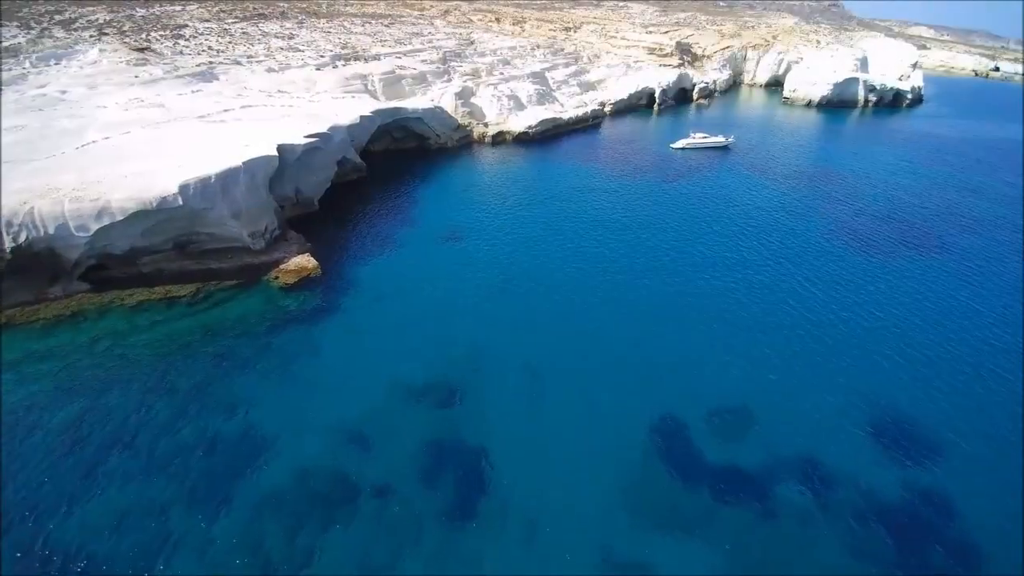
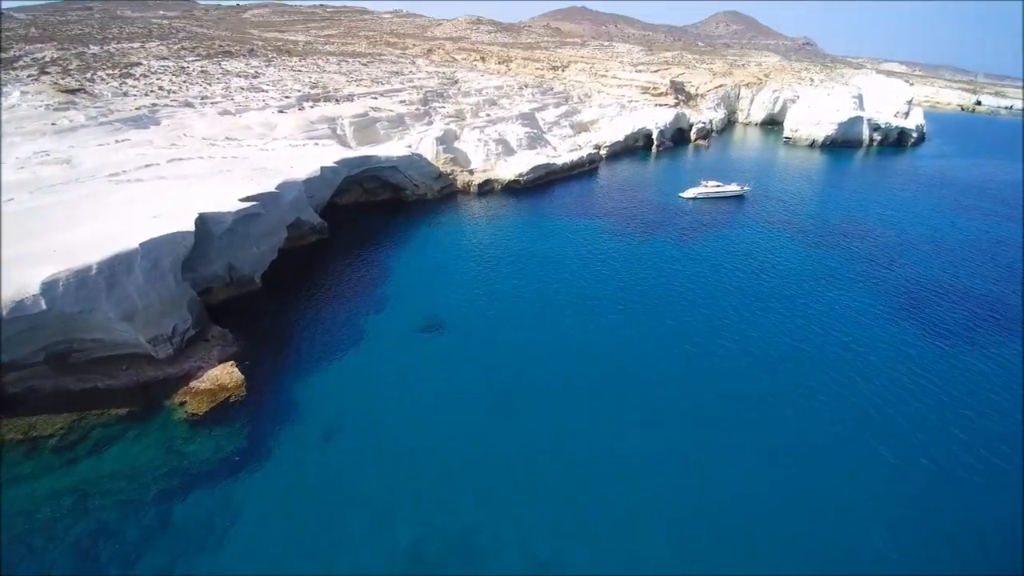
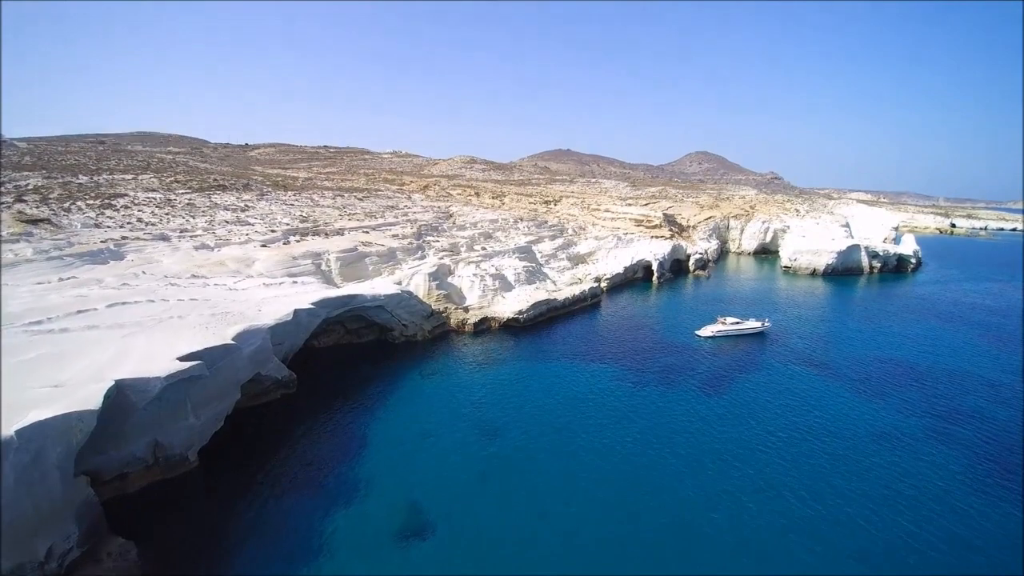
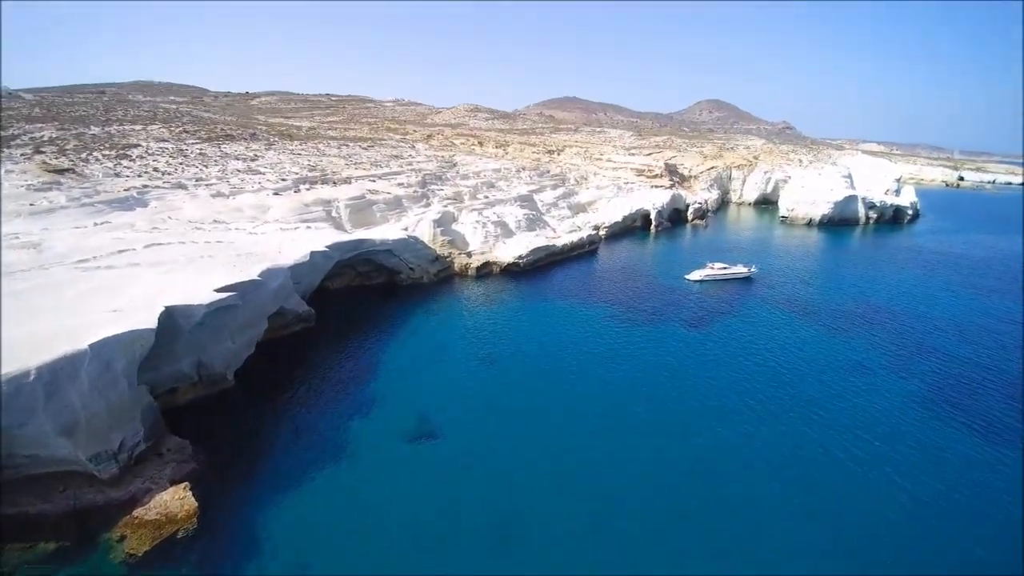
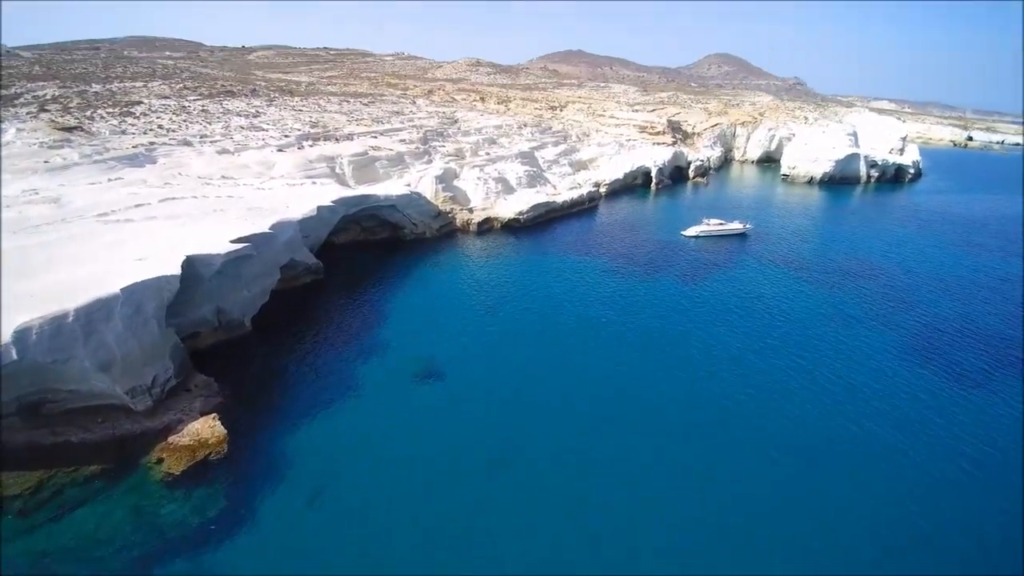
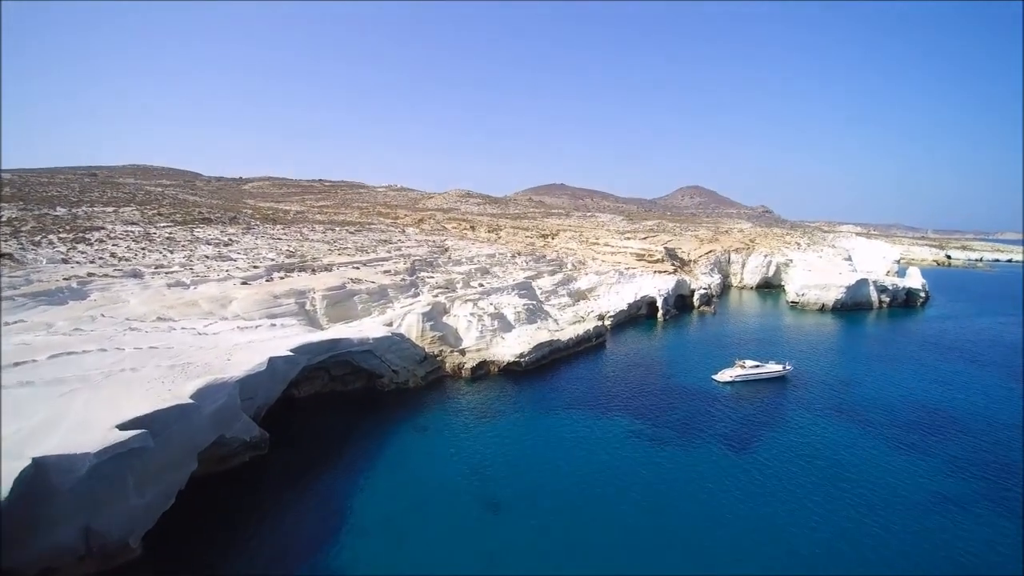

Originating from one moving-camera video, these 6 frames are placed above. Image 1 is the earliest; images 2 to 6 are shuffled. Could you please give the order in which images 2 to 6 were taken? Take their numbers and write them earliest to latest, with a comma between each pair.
2, 5, 4, 3, 6
